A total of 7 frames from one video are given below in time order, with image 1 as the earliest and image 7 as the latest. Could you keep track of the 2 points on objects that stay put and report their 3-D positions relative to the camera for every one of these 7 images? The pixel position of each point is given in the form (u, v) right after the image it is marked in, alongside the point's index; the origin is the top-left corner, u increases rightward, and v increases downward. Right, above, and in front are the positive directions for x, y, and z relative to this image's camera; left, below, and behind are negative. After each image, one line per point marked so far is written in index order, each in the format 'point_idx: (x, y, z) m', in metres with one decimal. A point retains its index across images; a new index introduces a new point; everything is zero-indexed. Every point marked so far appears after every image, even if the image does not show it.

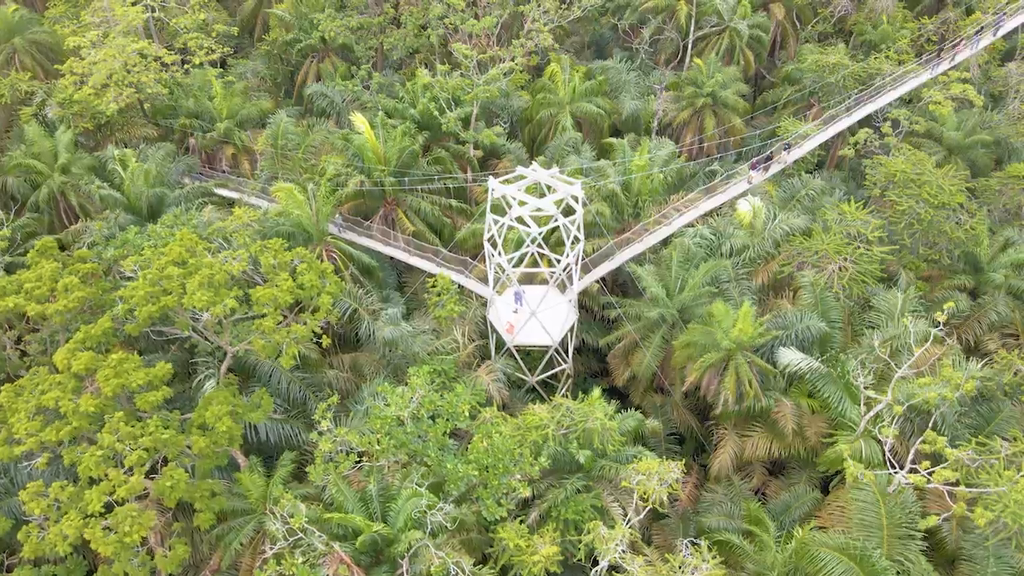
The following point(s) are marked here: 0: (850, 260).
0: (+6.3, +0.5, +13.6) m
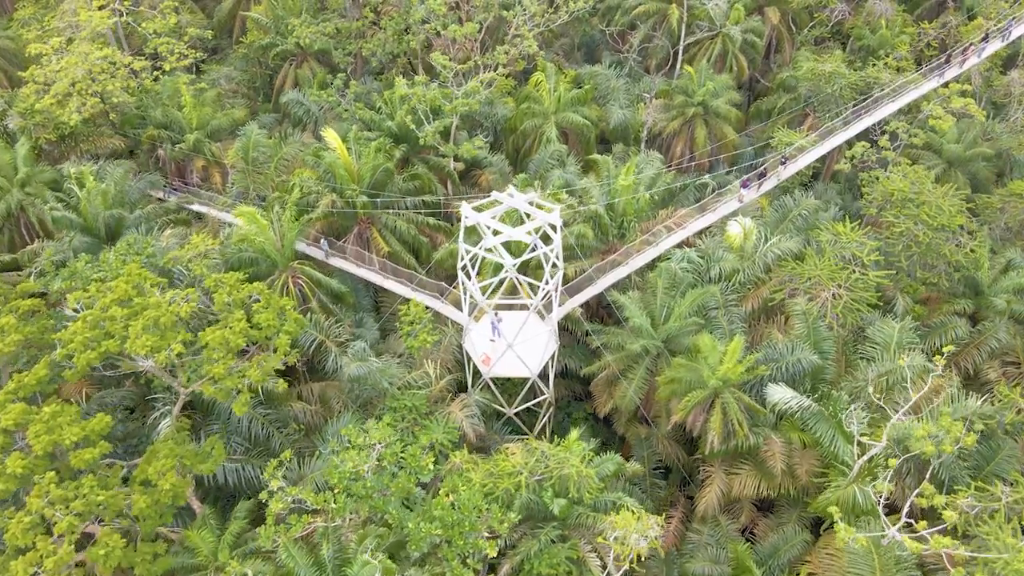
0: (+5.9, 0.0, +12.9) m
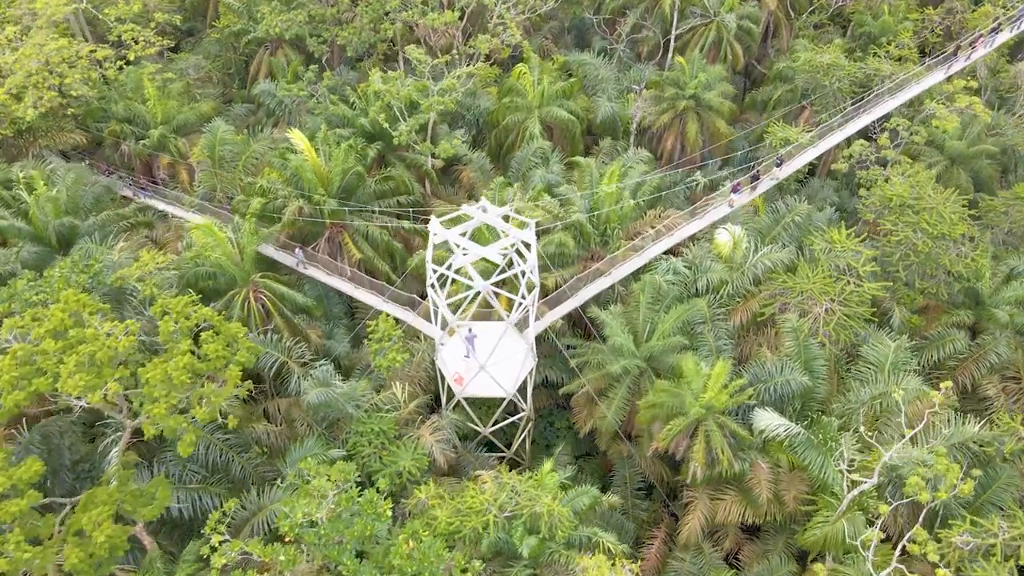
0: (+5.5, -0.2, +12.3) m
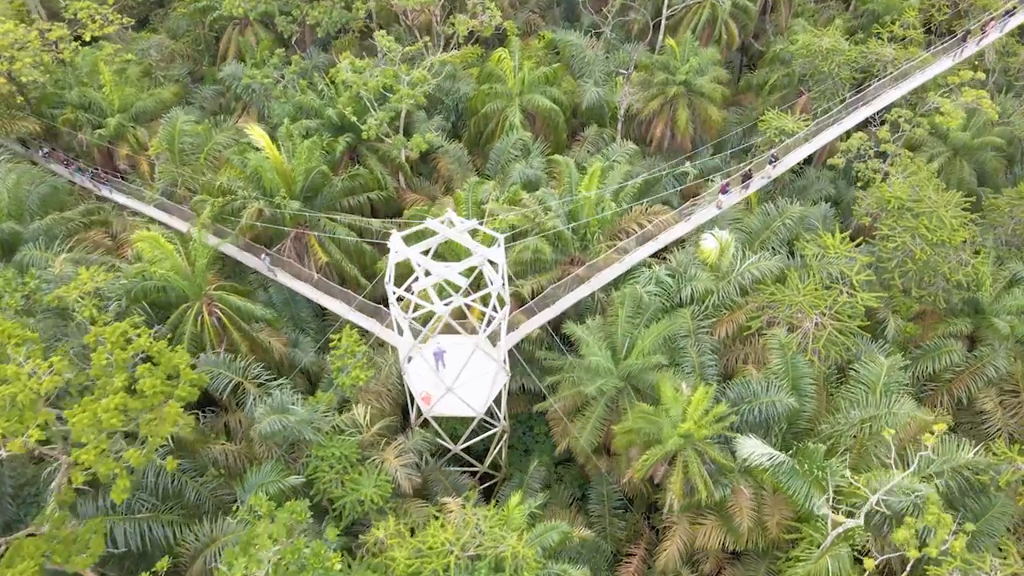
0: (+5.1, -0.4, +11.6) m
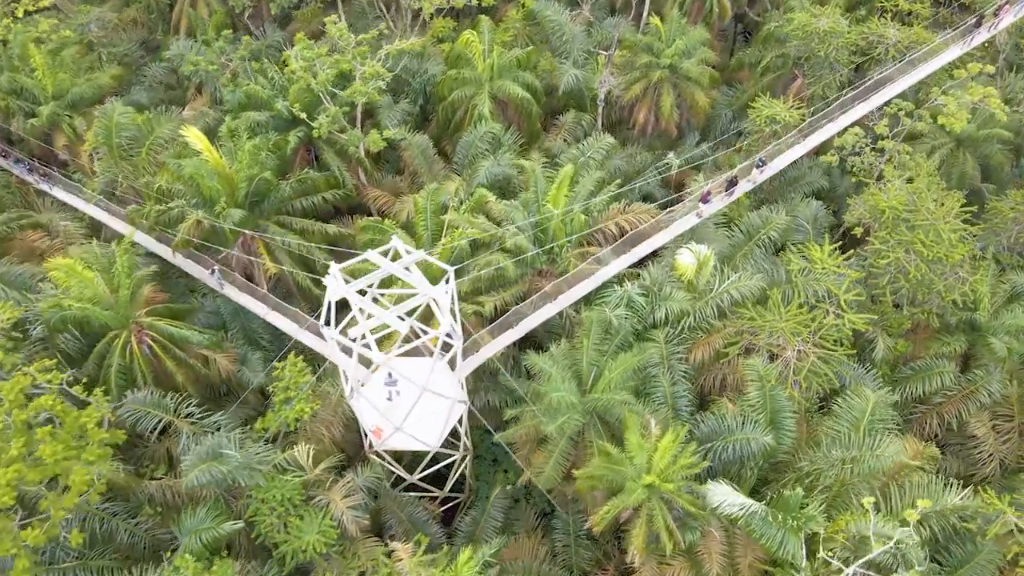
0: (+4.5, -0.7, +10.7) m
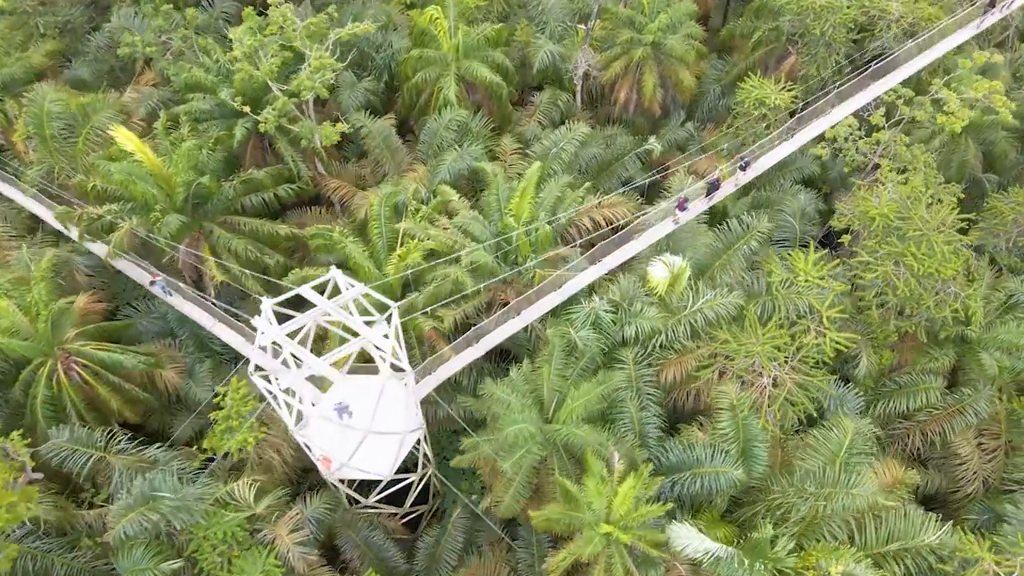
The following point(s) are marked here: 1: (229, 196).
0: (+3.9, -1.0, +10.0) m
1: (-4.4, +1.5, +11.4) m
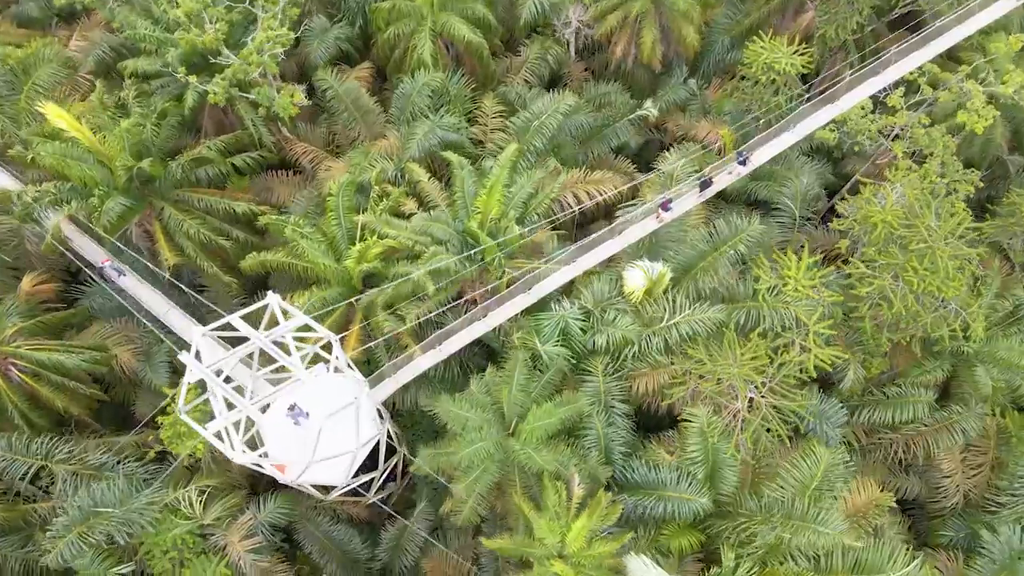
0: (+3.4, -1.2, +9.5) m
1: (-4.8, +1.7, +10.5) m
